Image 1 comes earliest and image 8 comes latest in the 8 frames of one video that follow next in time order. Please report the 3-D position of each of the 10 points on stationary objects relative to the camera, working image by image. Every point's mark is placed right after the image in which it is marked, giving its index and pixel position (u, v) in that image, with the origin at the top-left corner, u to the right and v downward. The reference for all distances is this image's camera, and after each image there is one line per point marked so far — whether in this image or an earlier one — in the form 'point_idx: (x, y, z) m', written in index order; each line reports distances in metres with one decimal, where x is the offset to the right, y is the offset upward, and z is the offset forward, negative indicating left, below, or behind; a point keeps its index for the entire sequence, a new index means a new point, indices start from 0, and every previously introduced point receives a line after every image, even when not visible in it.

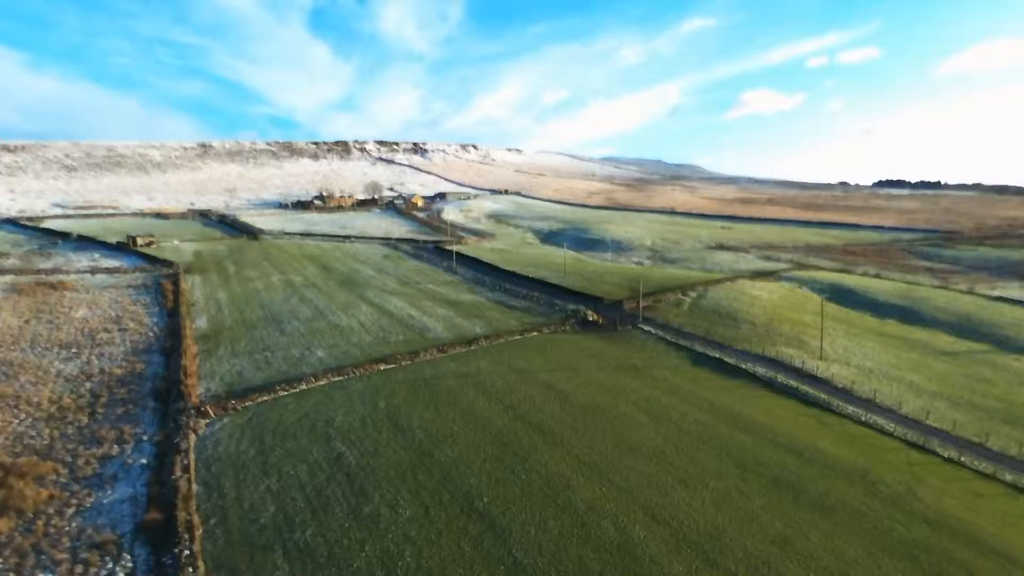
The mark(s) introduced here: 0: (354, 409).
0: (-4.3, -3.3, +19.5) m
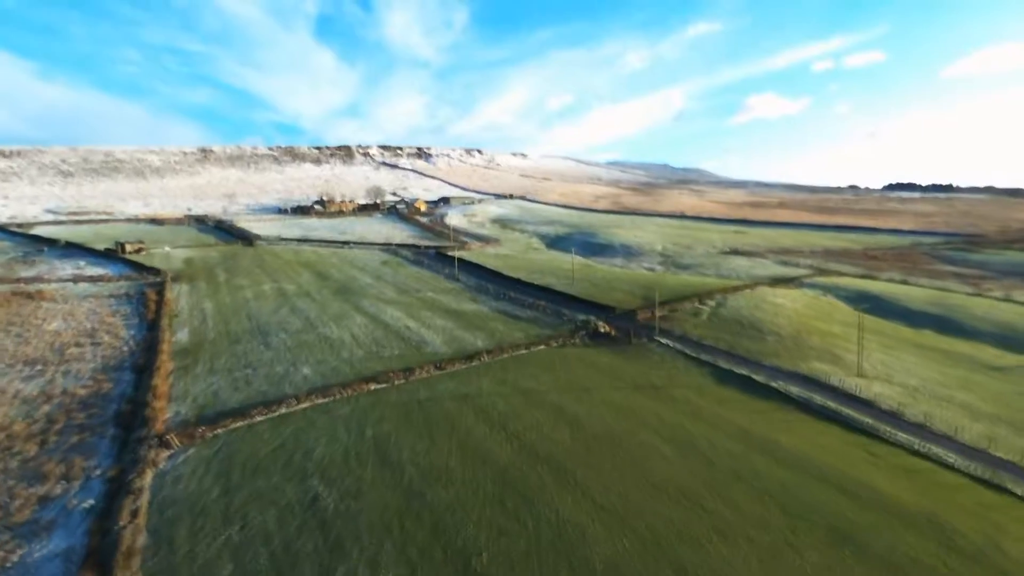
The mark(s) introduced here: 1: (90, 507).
0: (-4.2, -3.6, +17.2) m
1: (-8.2, -4.3, +14.2) m
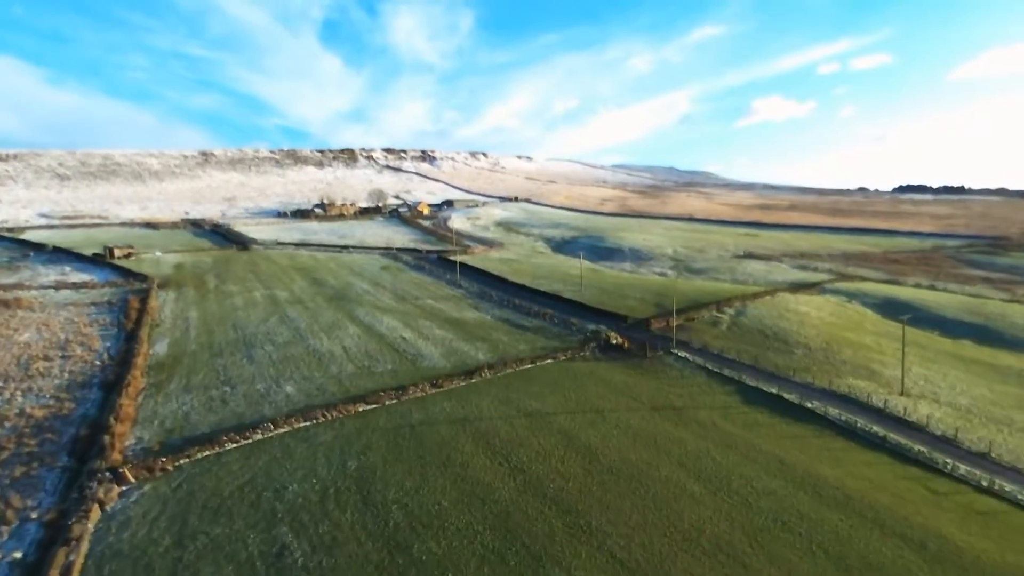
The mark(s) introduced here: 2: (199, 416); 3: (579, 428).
0: (-4.1, -3.8, +15.0) m
1: (-8.2, -4.5, +12.0) m
2: (-8.3, -3.4, +19.2) m
3: (+1.6, -3.3, +17.3) m
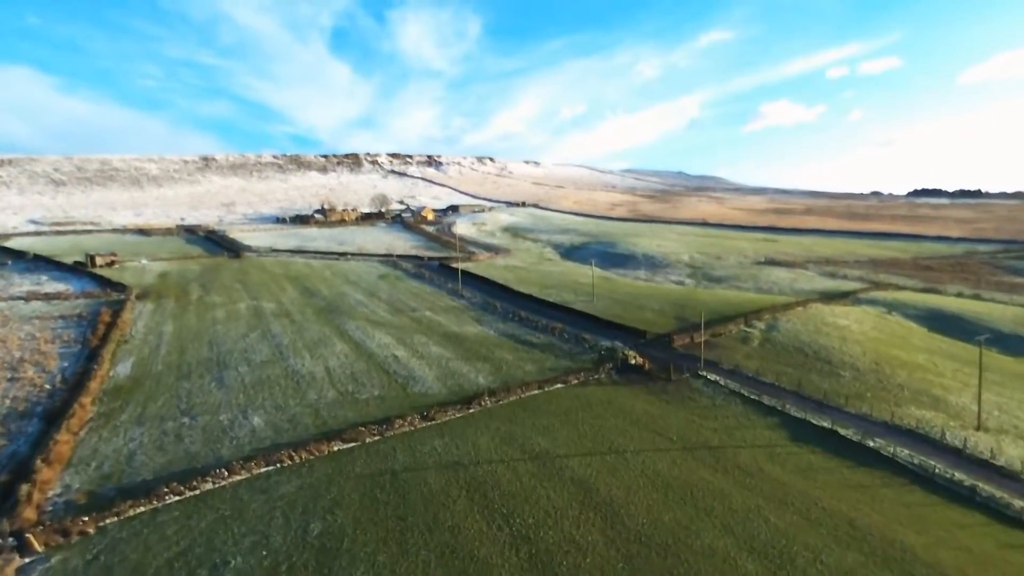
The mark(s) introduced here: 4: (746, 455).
0: (-4.1, -4.1, +12.0) m
1: (-8.2, -4.8, +9.0) m
2: (-8.2, -3.8, +16.3) m
3: (+1.6, -3.7, +14.2) m
4: (+5.0, -3.5, +15.5) m
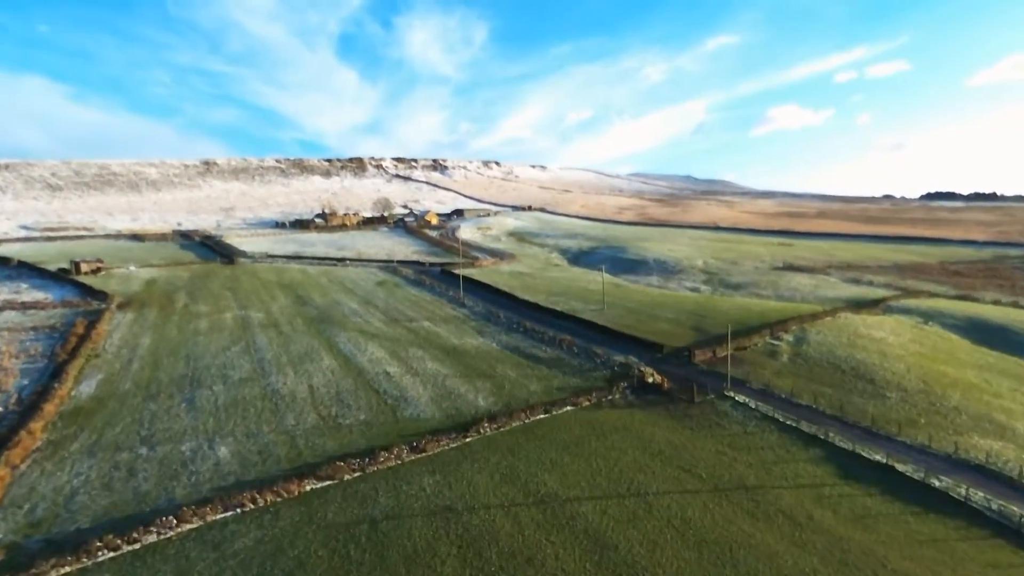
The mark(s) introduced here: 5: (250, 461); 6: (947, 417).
0: (-4.1, -4.3, +9.7) m
1: (-8.2, -5.0, +6.8) m
2: (-8.2, -4.0, +14.0) m
3: (+1.7, -3.9, +11.8) m
4: (+5.1, -3.8, +13.2) m
5: (-5.6, -3.7, +15.5) m
6: (+10.3, -3.1, +17.3) m
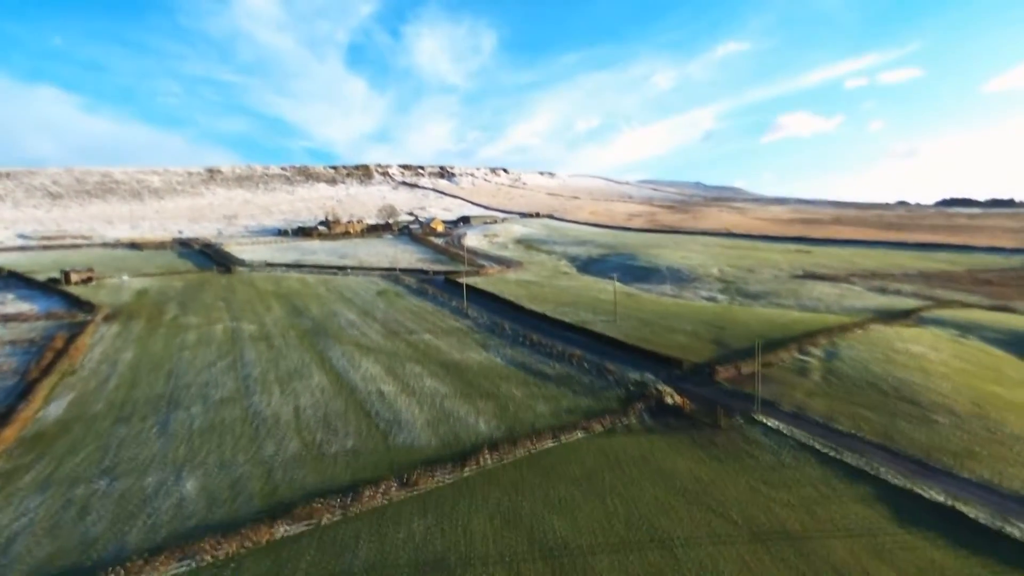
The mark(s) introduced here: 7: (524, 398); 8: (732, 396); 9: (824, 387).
0: (-4.1, -4.5, +7.8) m
1: (-8.2, -5.2, +5.0) m
2: (-8.1, -4.3, +12.2) m
3: (+1.7, -4.1, +9.9) m
4: (+5.1, -4.0, +11.2) m
5: (-5.5, -3.9, +13.7) m
6: (+10.4, -3.3, +15.3) m
7: (+0.3, -3.0, +19.7) m
8: (+5.7, -2.8, +18.8) m
9: (+8.4, -2.7, +19.7) m
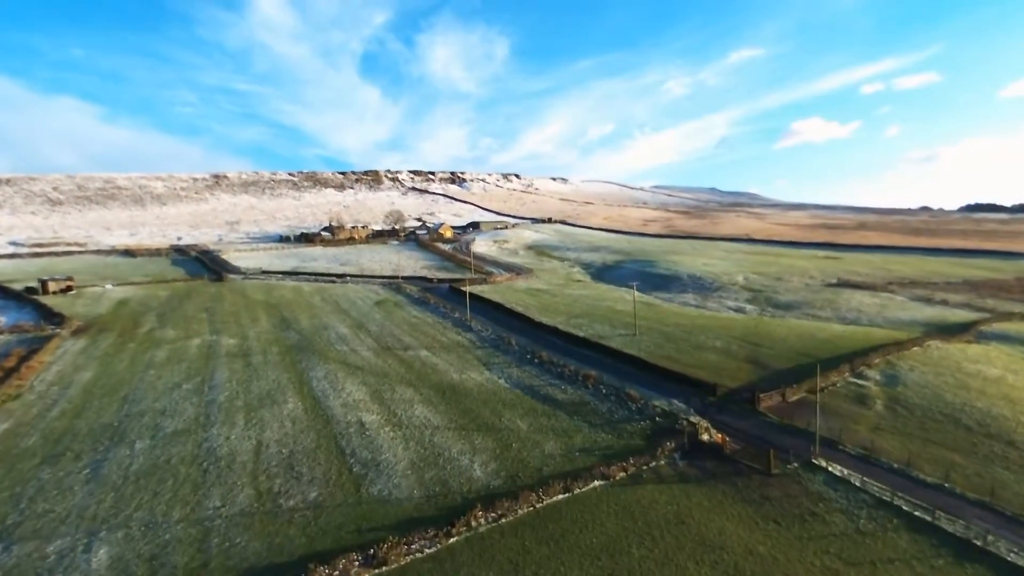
0: (-4.2, -4.7, +4.7) m
1: (-8.4, -5.3, +1.9) m
2: (-8.2, -4.5, +9.1) m
3: (+1.6, -4.3, +6.7) m
4: (+5.0, -4.2, +7.9) m
5: (-5.5, -4.2, +10.6) m
6: (+10.4, -3.5, +11.9) m
7: (+0.4, -3.3, +16.6) m
8: (+5.7, -3.1, +15.5) m
9: (+8.5, -3.0, +16.3) m
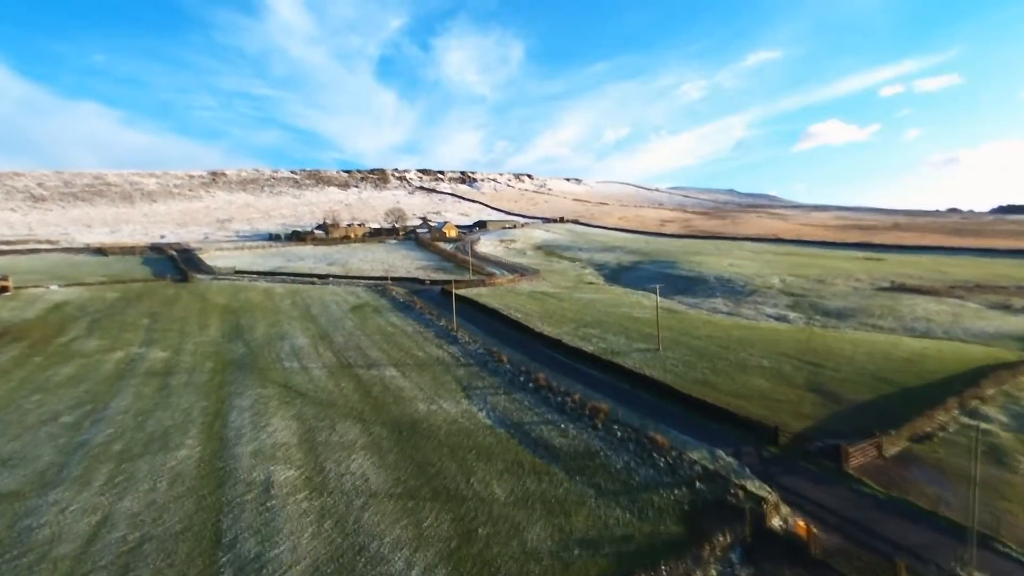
0: (-4.9, -4.7, -0.6) m
1: (-9.2, -5.3, -3.4) m
2: (-8.8, -4.5, +3.9) m
3: (+0.9, -4.3, +1.2) m
4: (+4.4, -4.2, +2.4) m
5: (-6.1, -4.1, +5.3) m
6: (+9.8, -3.6, +6.2) m
7: (-0.1, -3.3, +11.1) m
8: (+5.3, -3.1, +10.0) m
9: (+8.0, -3.0, +10.7) m
